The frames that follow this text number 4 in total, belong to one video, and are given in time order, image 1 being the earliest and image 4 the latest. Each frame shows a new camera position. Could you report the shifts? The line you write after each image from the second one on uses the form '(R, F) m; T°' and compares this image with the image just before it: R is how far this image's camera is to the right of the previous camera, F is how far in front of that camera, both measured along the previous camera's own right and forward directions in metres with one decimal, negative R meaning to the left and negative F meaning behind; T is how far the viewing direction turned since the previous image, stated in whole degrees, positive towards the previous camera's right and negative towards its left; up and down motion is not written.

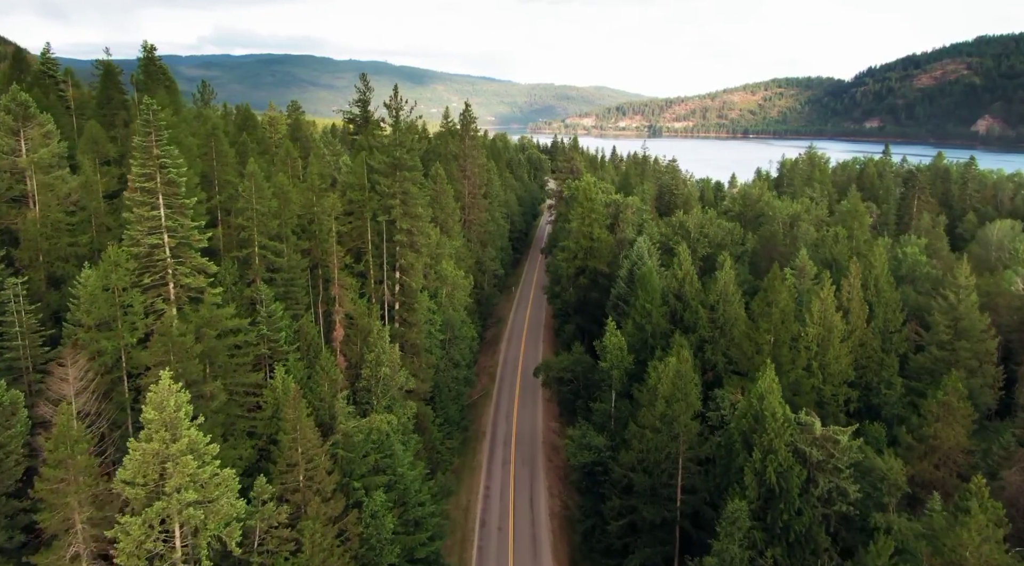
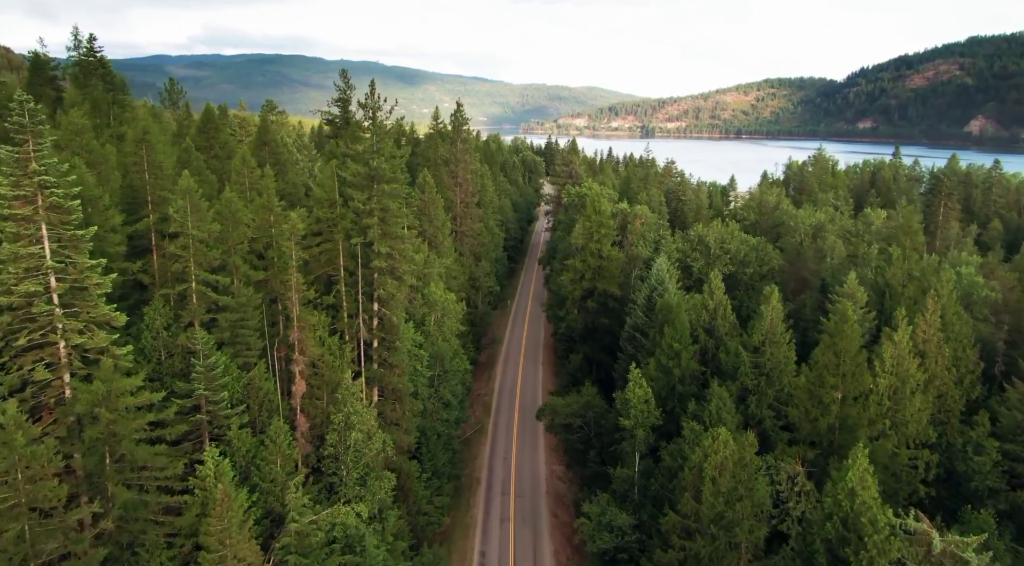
(-0.5, +7.8) m; +1°
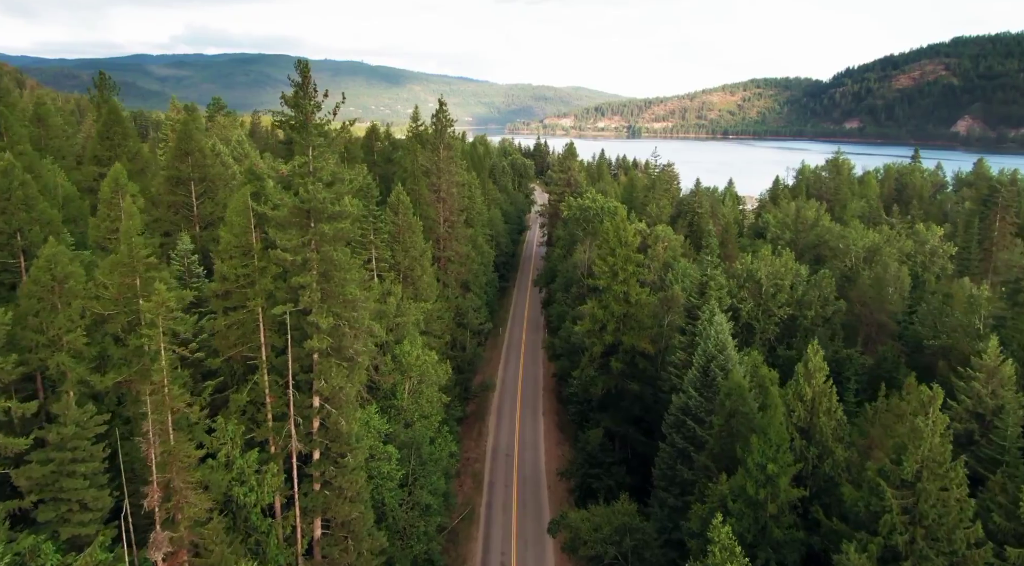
(-0.8, +13.4) m; +1°
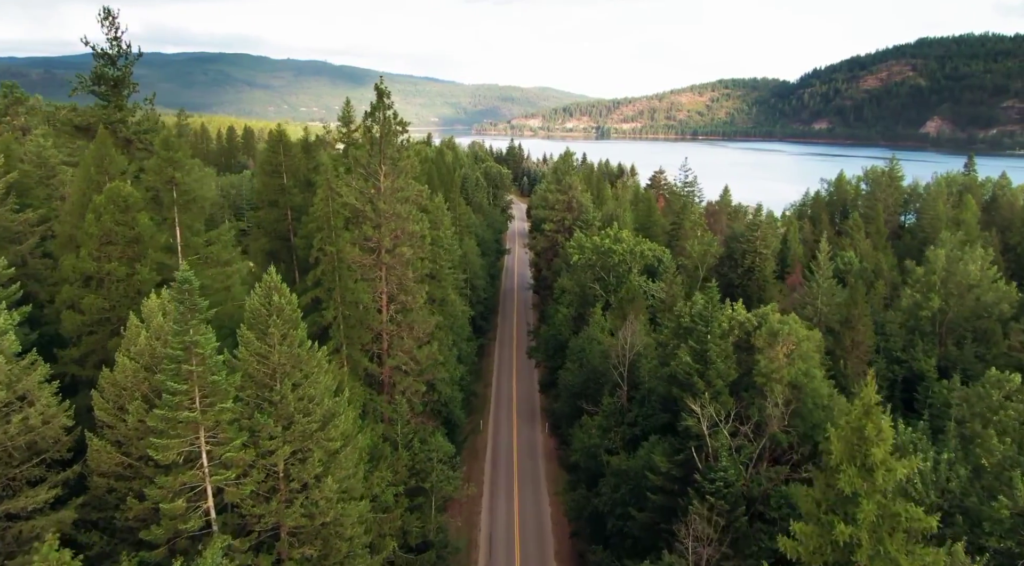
(-1.6, +28.3) m; +3°
